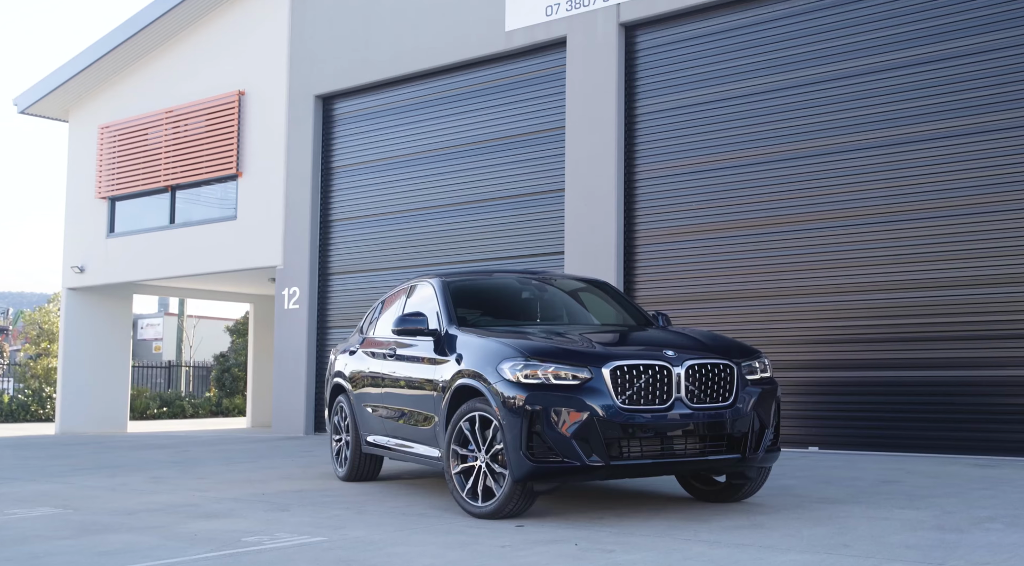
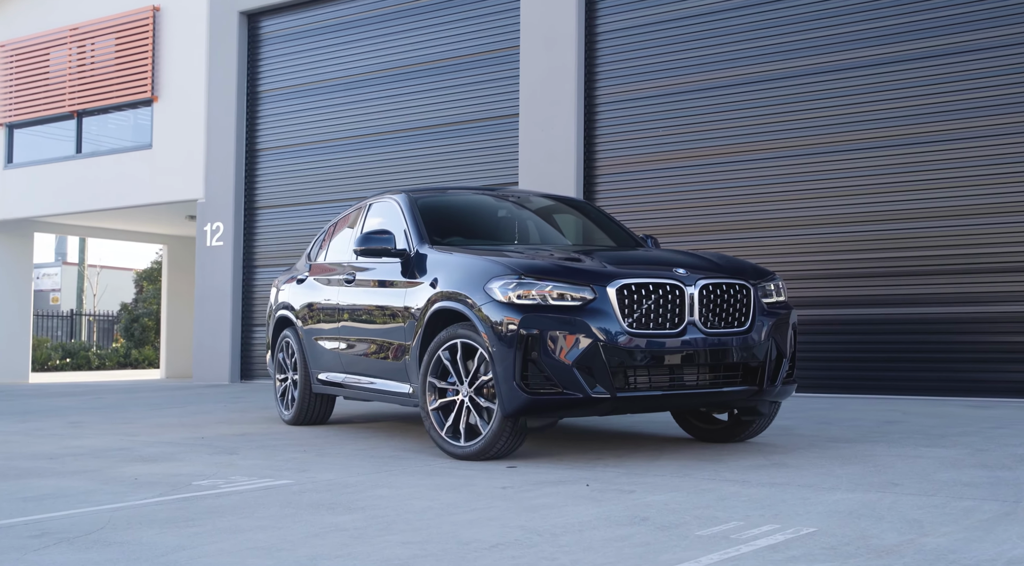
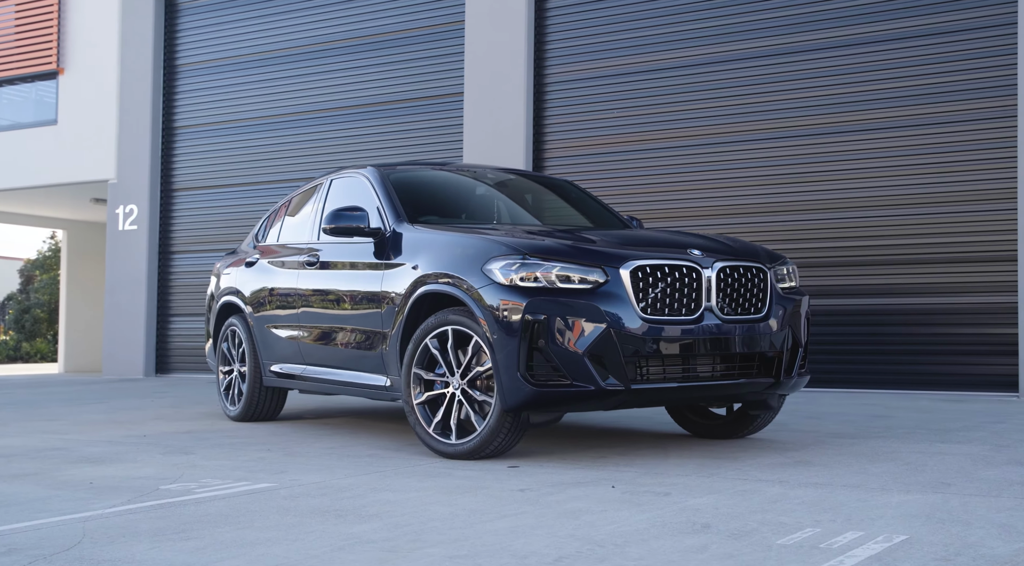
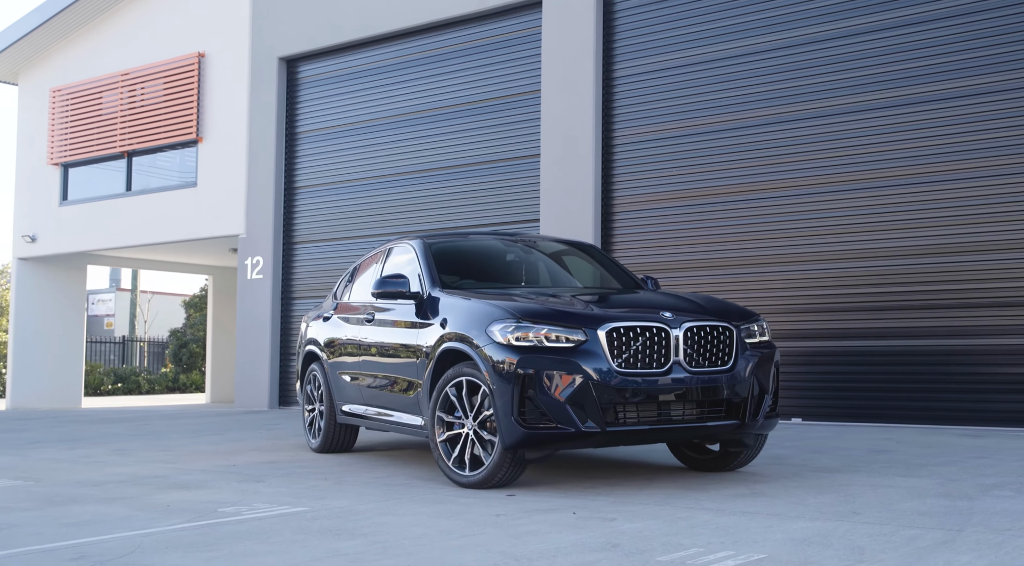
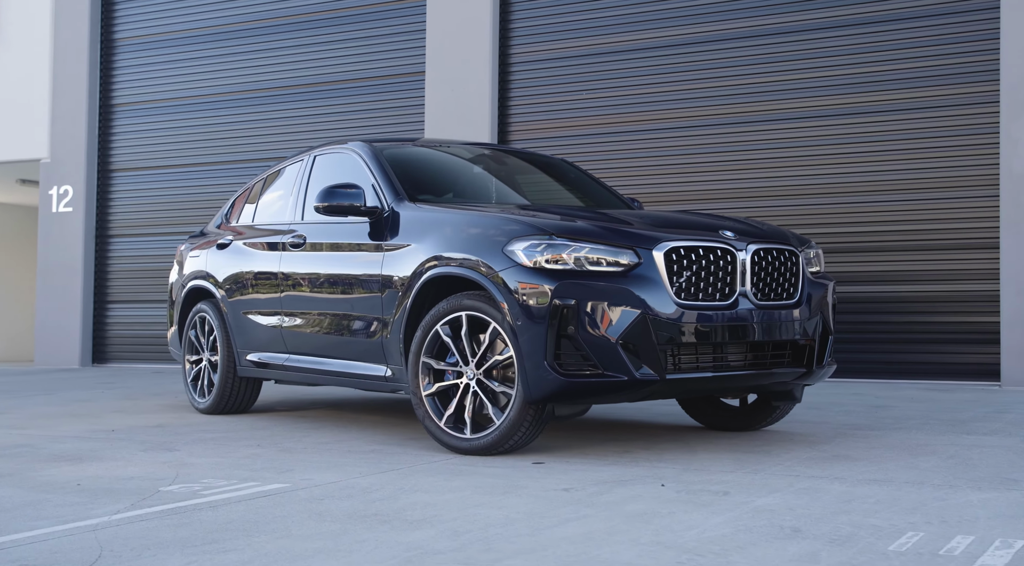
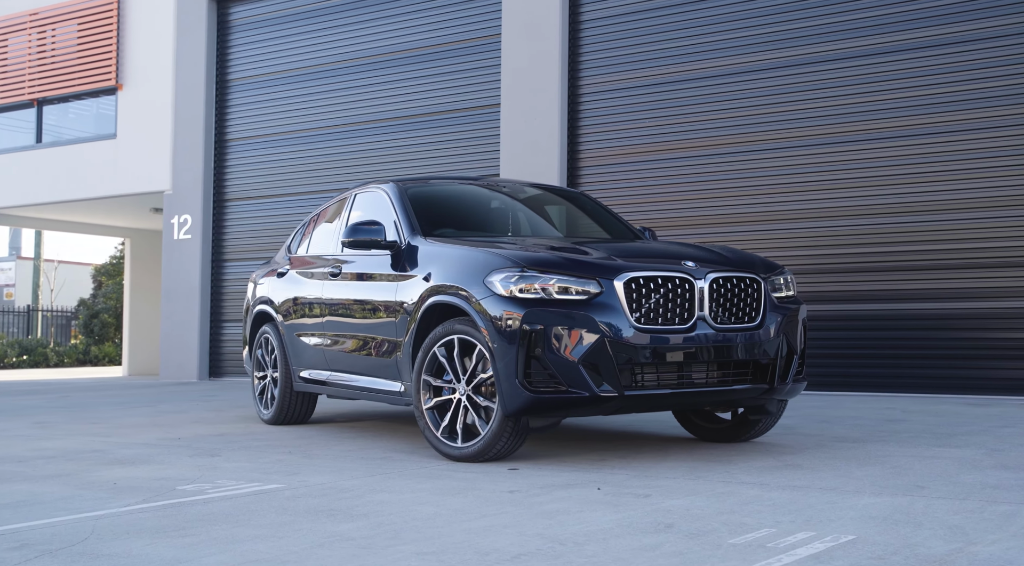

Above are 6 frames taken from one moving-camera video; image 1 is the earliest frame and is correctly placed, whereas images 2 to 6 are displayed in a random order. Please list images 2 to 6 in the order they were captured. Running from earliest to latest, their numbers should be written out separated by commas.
4, 2, 6, 3, 5
